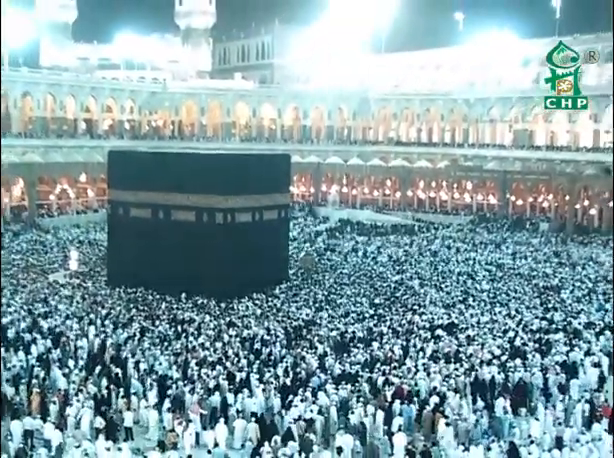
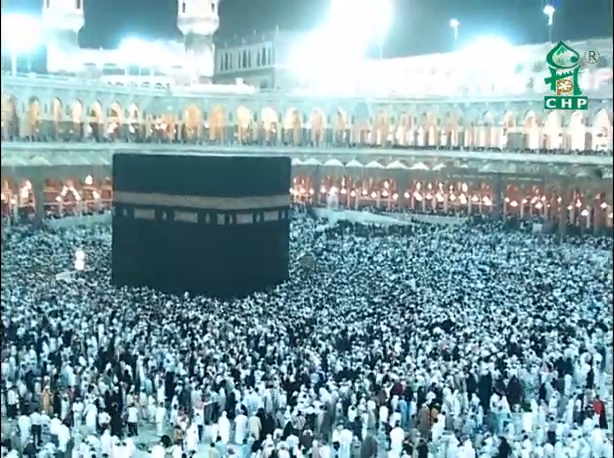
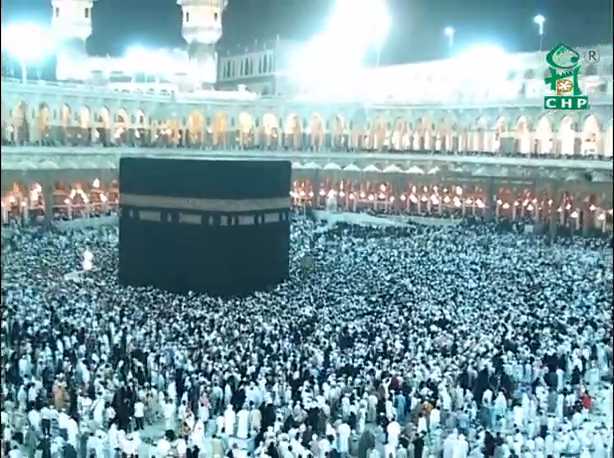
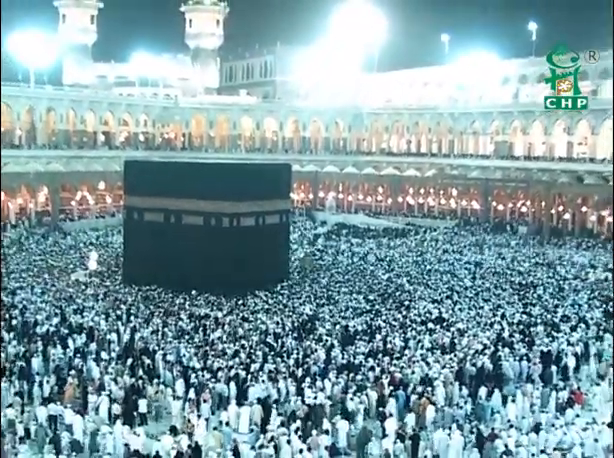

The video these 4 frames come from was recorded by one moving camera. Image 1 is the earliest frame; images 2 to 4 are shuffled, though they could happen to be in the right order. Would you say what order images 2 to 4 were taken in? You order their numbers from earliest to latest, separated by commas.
2, 3, 4
